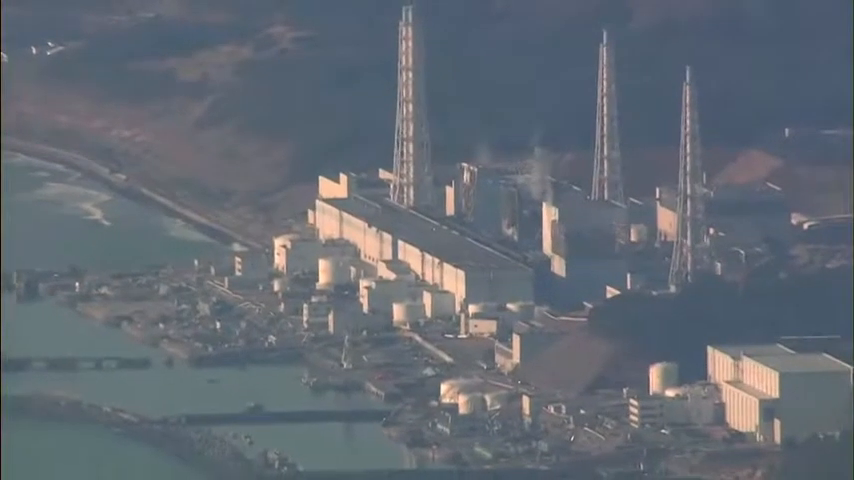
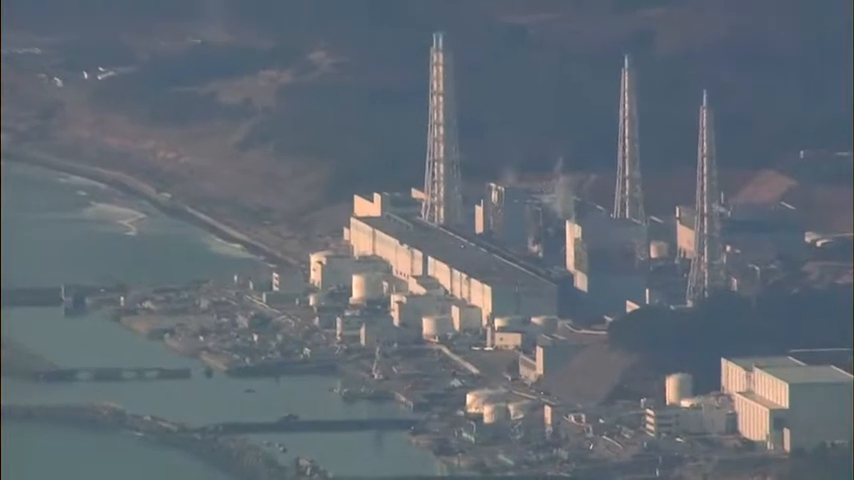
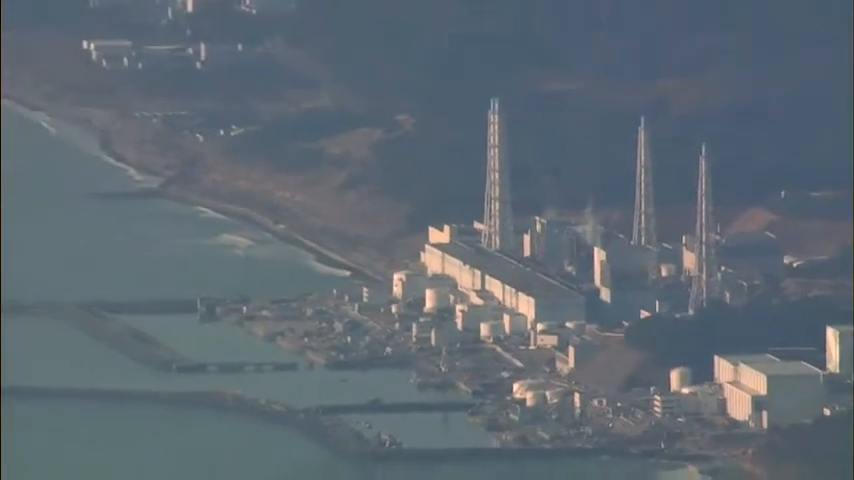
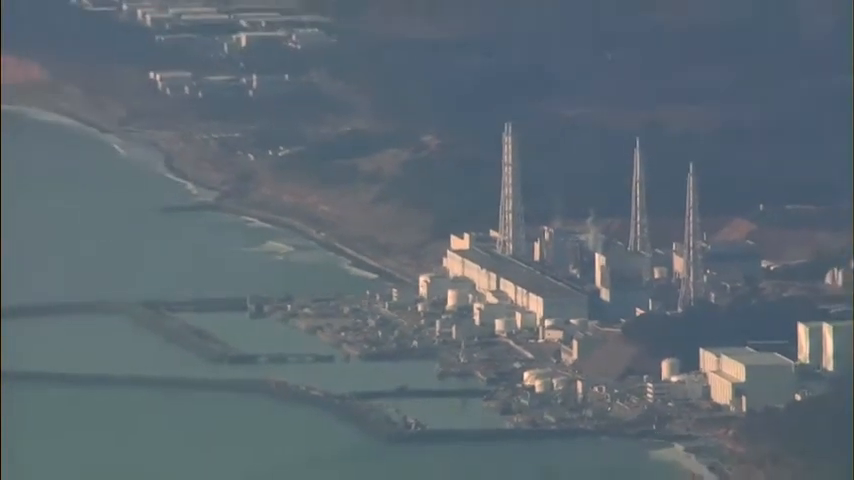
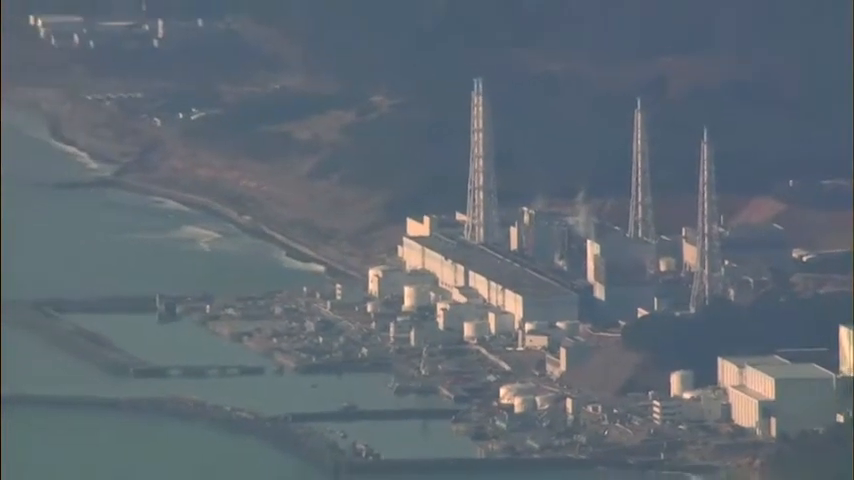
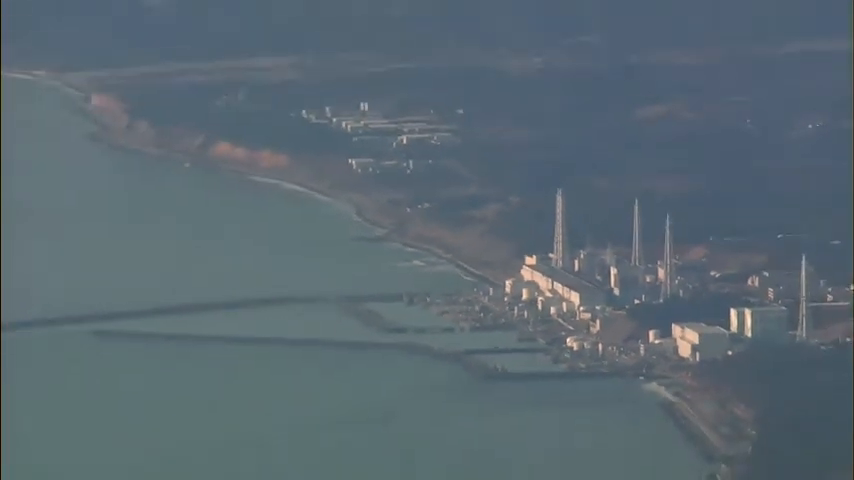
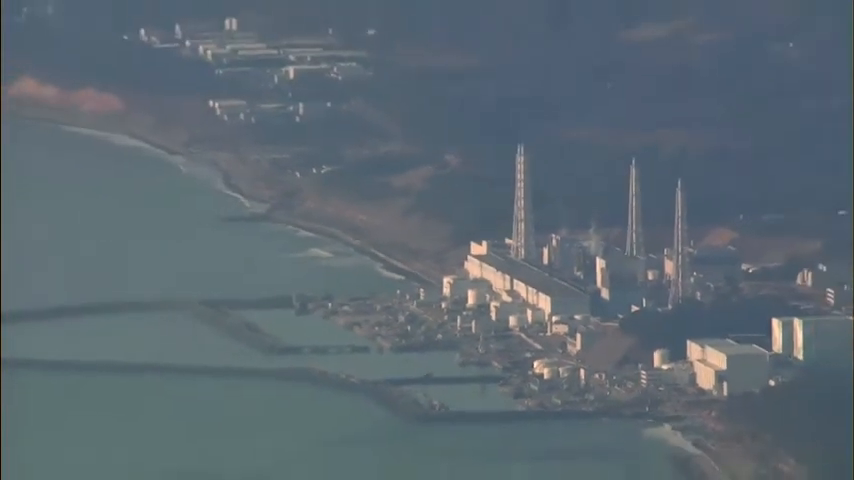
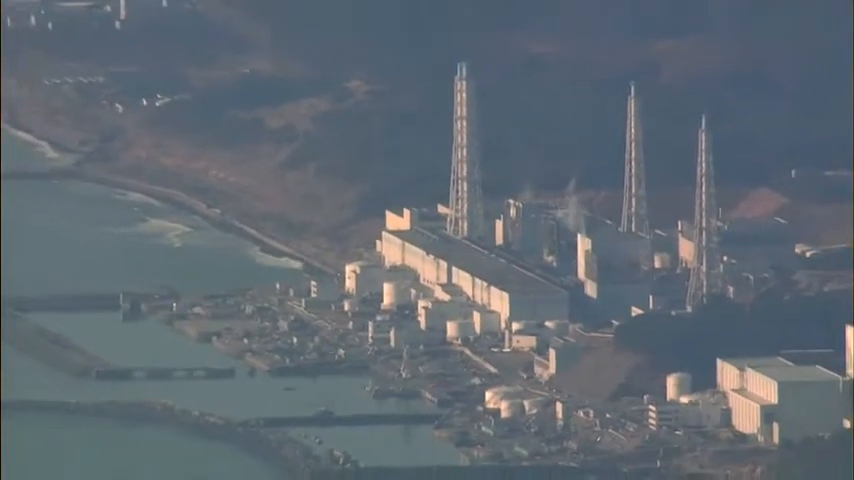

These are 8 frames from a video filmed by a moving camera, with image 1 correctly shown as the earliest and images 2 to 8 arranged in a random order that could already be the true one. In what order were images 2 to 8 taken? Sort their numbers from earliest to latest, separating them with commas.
2, 8, 5, 3, 4, 7, 6
